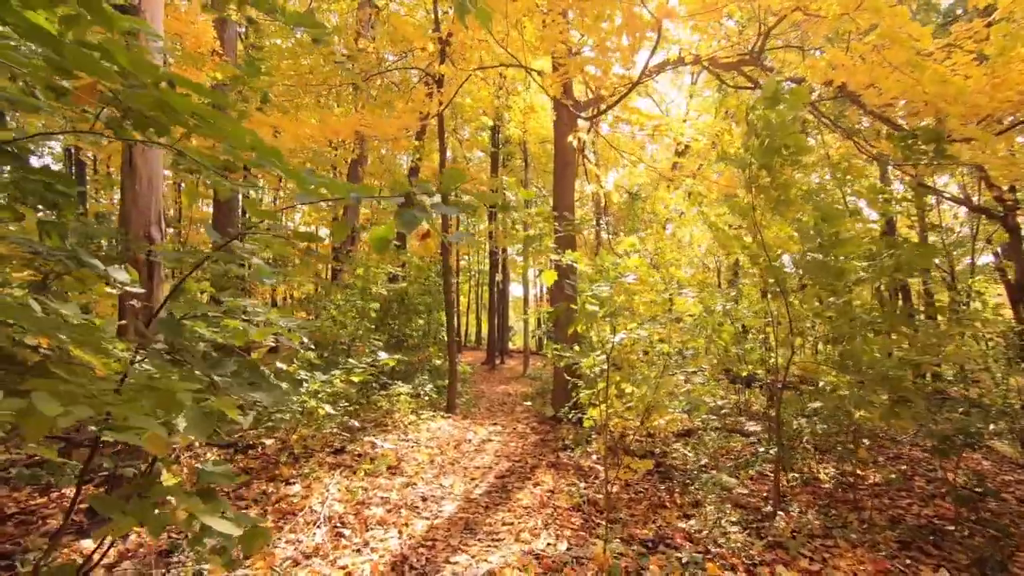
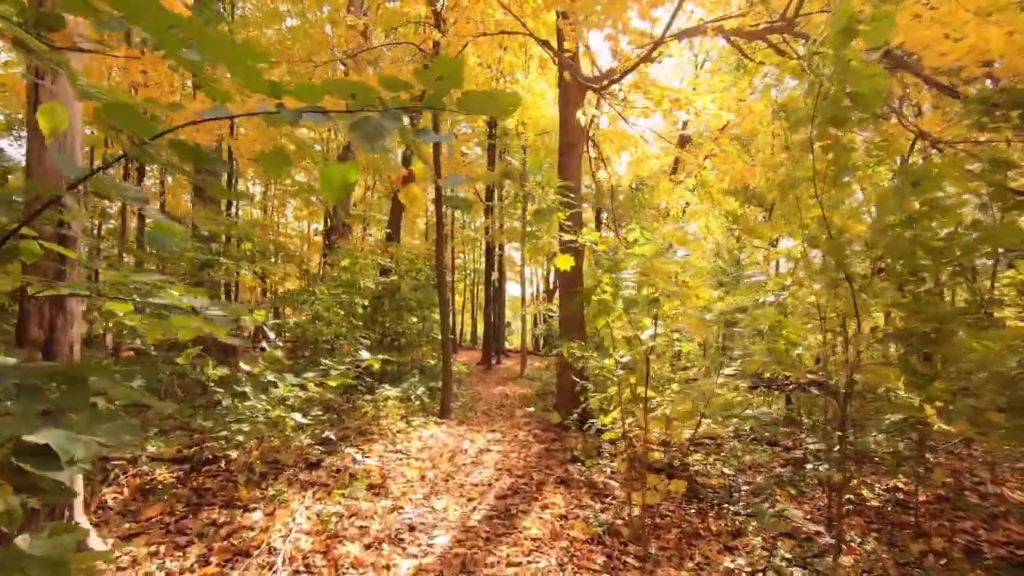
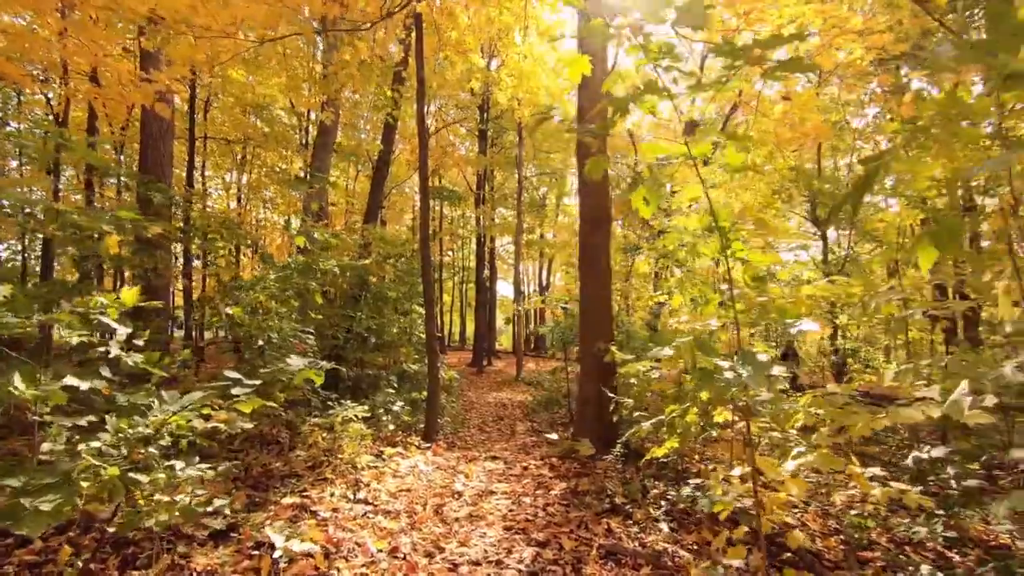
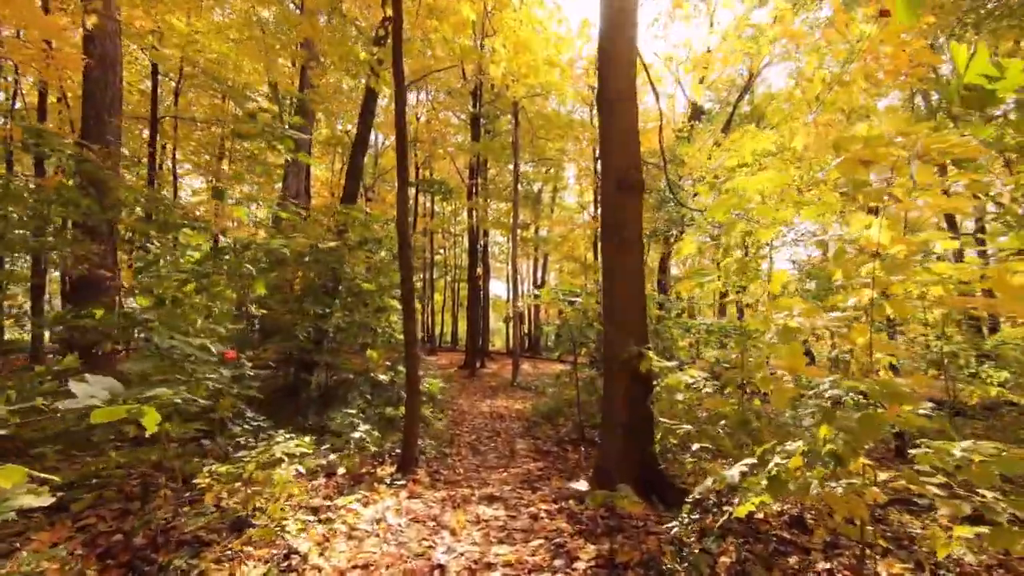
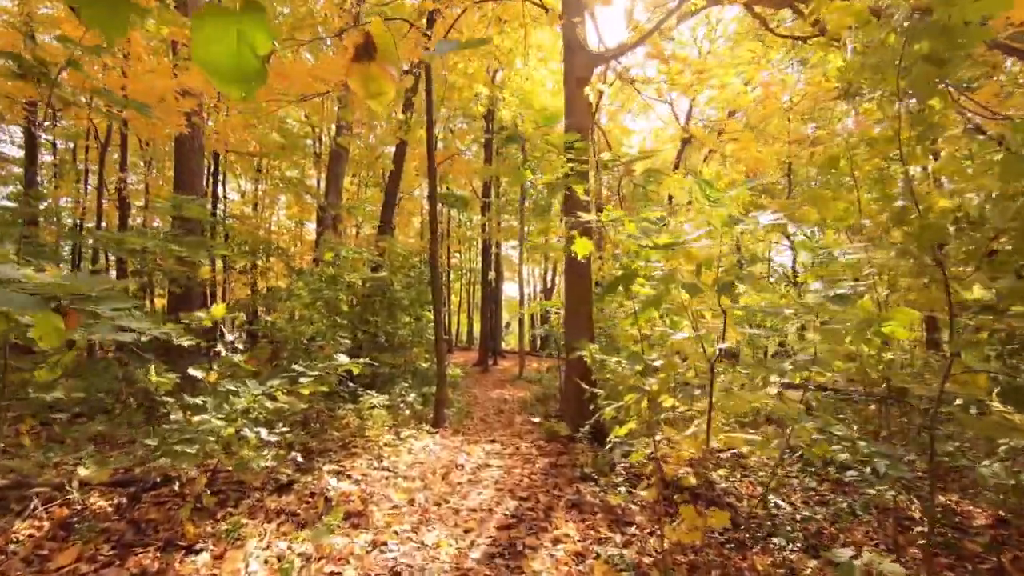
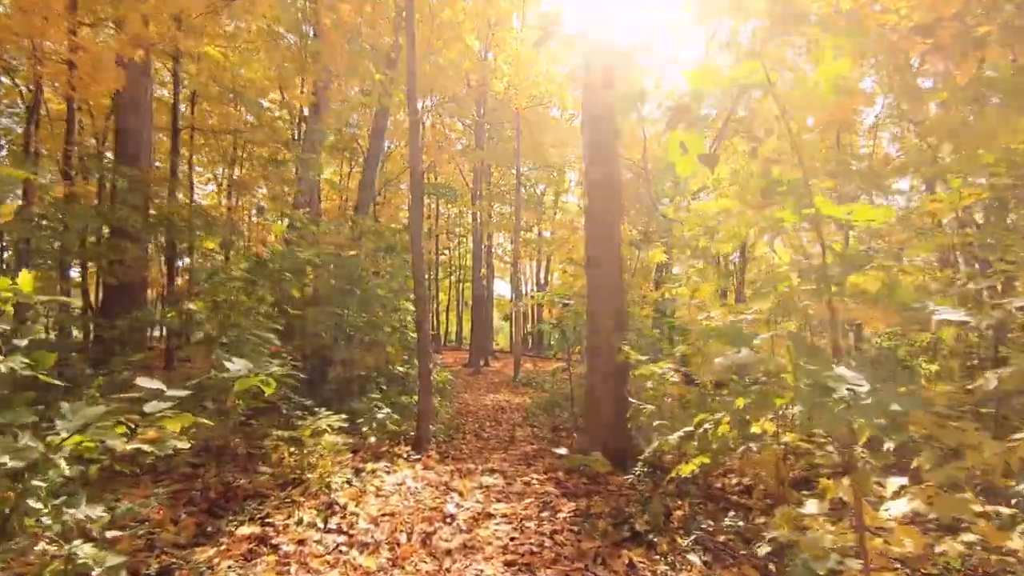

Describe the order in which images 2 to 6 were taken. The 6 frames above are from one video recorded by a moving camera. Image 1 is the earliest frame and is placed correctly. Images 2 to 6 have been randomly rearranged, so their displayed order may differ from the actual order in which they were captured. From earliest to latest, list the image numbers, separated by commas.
2, 5, 3, 6, 4
